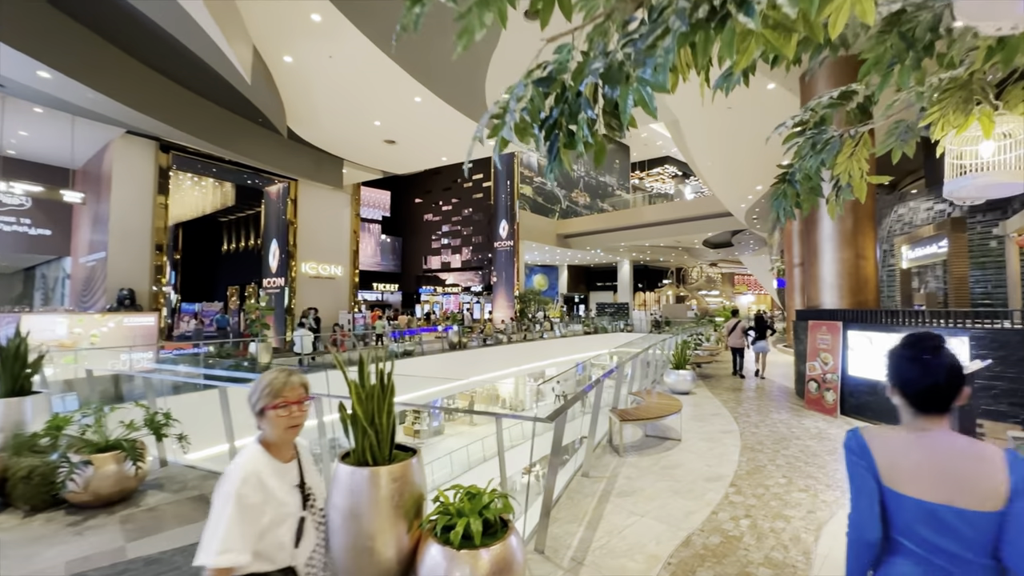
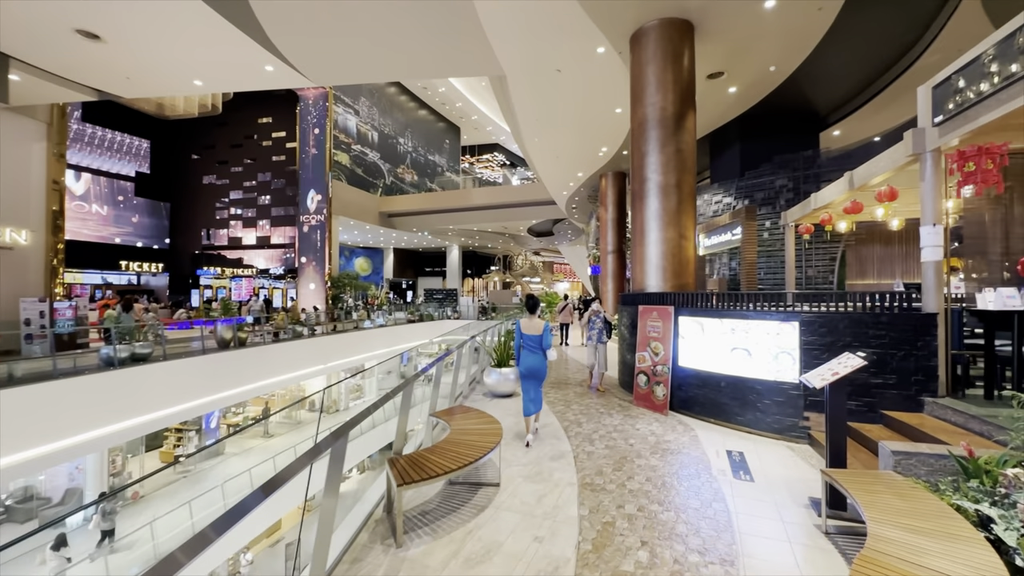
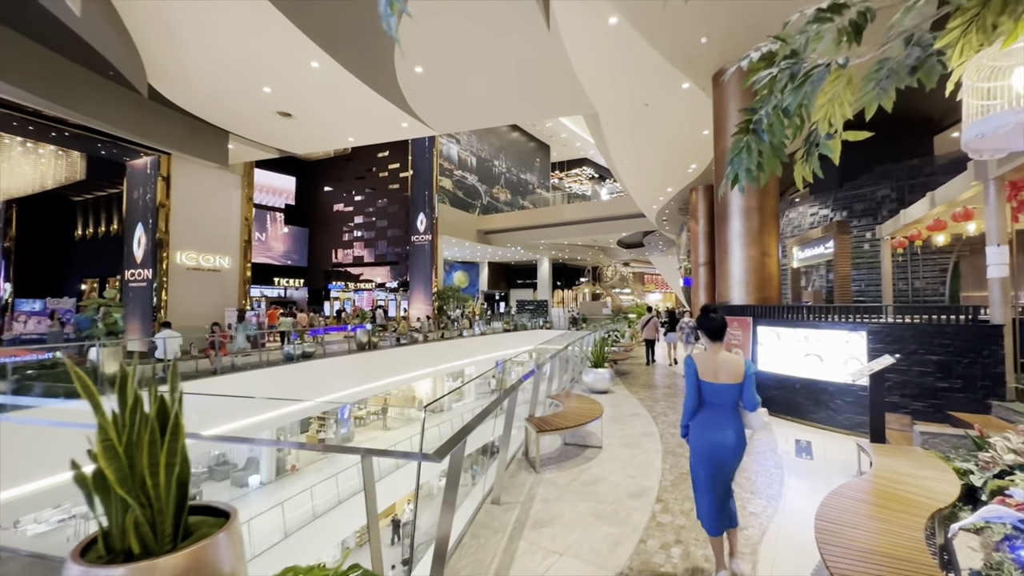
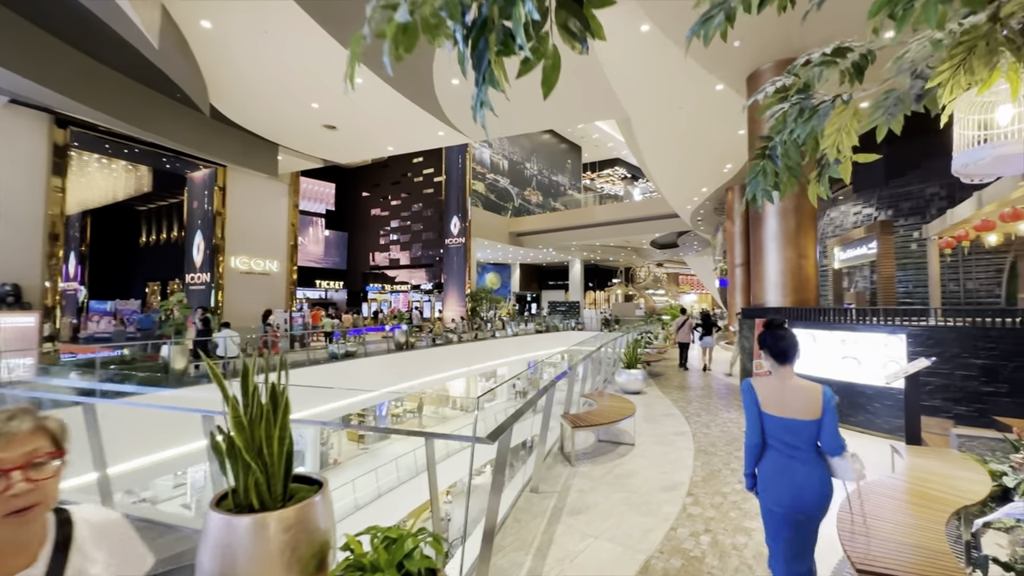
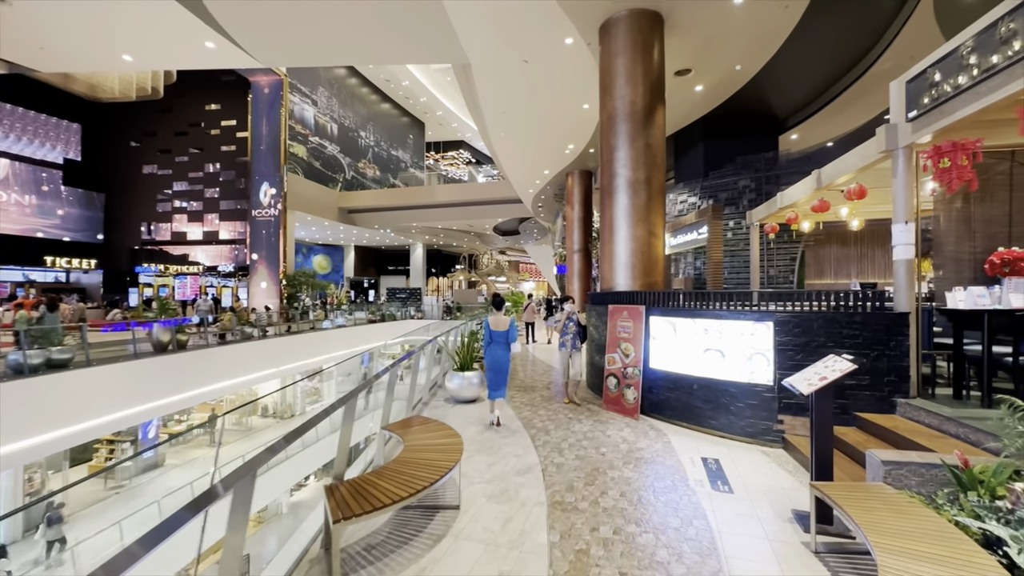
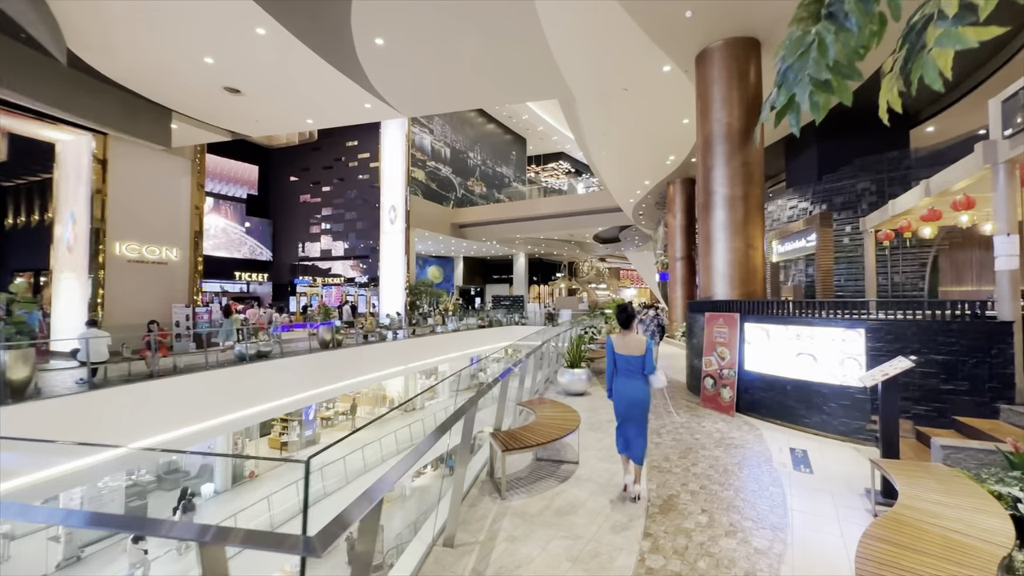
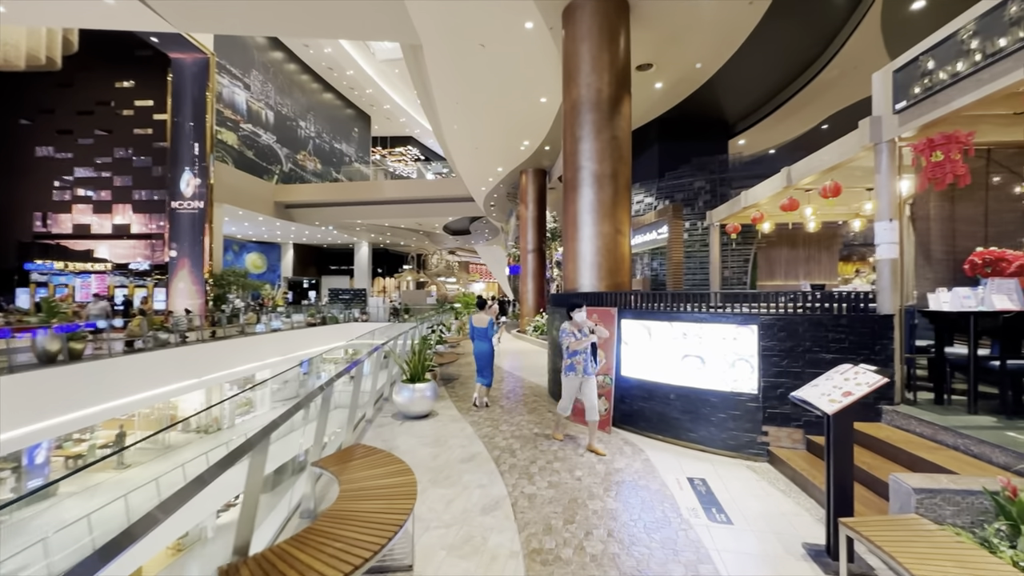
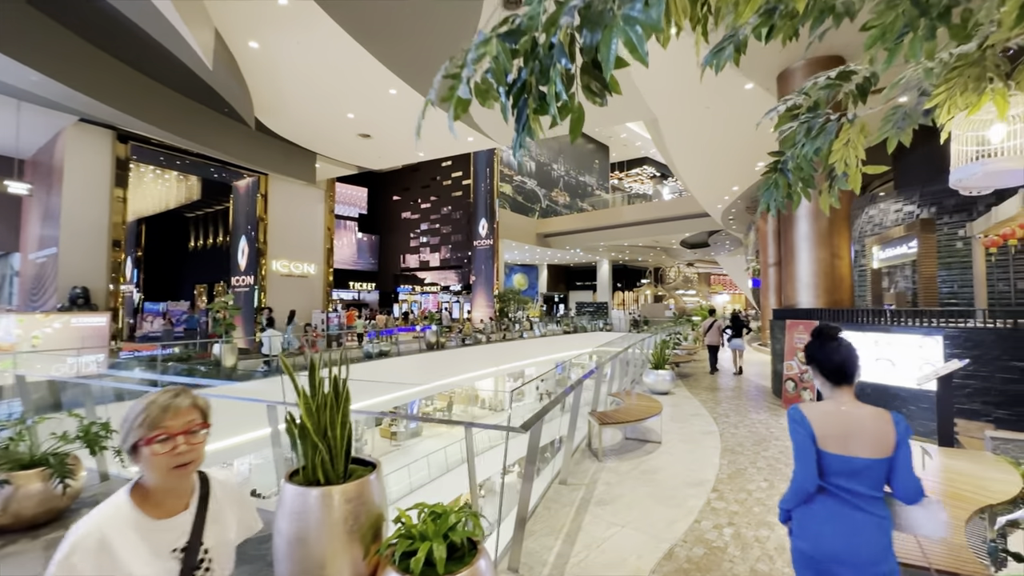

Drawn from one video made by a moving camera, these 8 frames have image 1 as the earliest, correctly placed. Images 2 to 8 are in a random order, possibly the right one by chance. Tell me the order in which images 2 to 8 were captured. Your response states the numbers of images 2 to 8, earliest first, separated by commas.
8, 4, 3, 6, 2, 5, 7
